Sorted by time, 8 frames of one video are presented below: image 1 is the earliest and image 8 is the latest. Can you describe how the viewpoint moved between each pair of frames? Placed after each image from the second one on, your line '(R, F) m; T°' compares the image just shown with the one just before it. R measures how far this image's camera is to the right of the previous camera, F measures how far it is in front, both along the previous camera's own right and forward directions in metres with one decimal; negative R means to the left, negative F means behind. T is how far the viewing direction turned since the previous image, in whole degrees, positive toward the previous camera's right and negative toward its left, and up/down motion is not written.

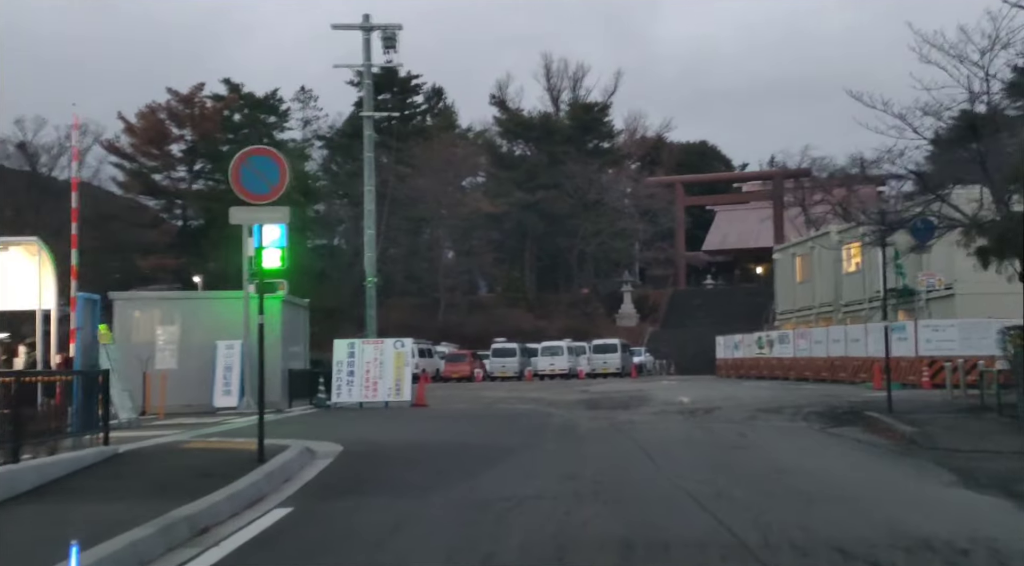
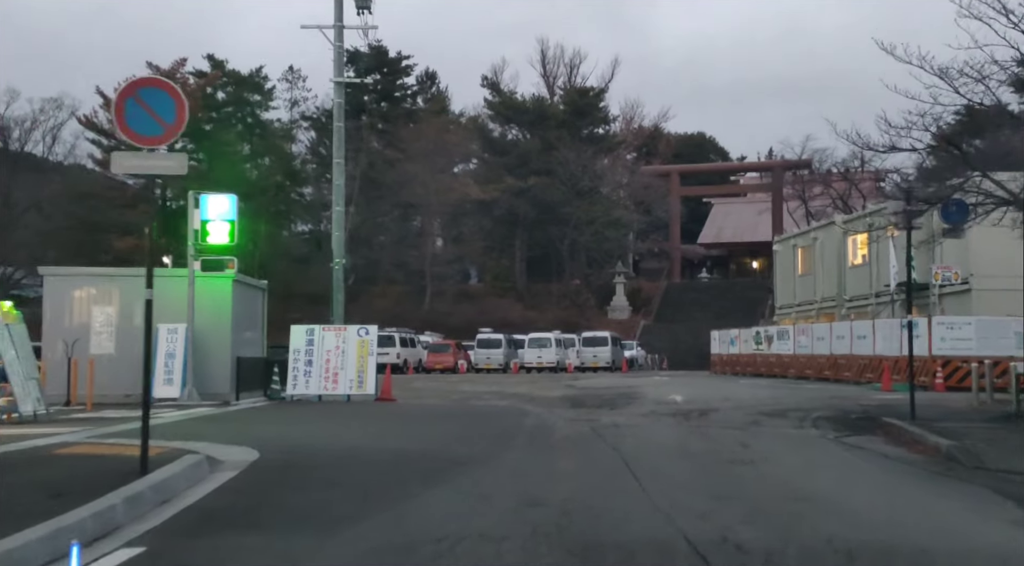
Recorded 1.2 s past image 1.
(+0.4, +2.7) m; 0°
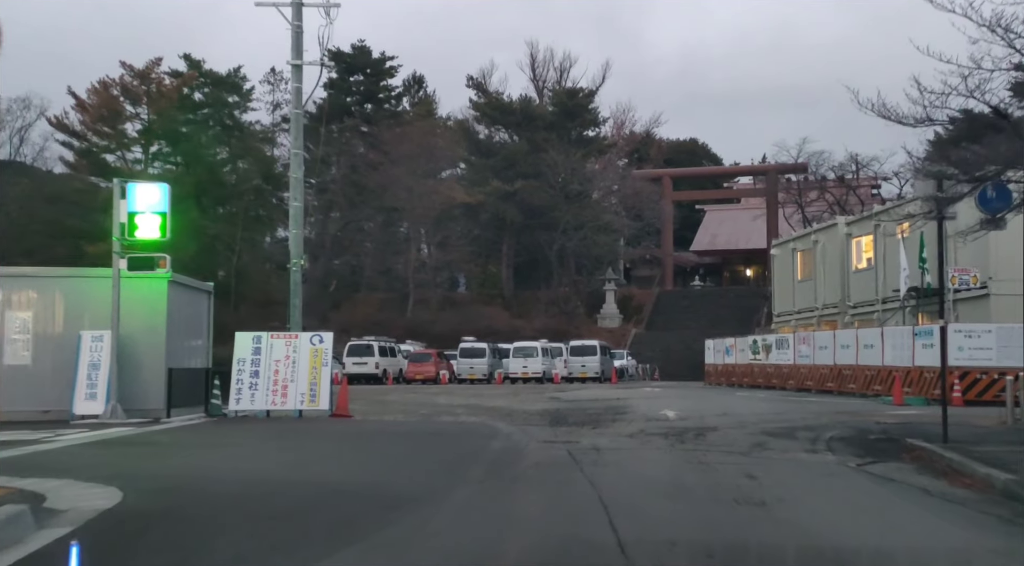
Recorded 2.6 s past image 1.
(+0.4, +2.7) m; 0°
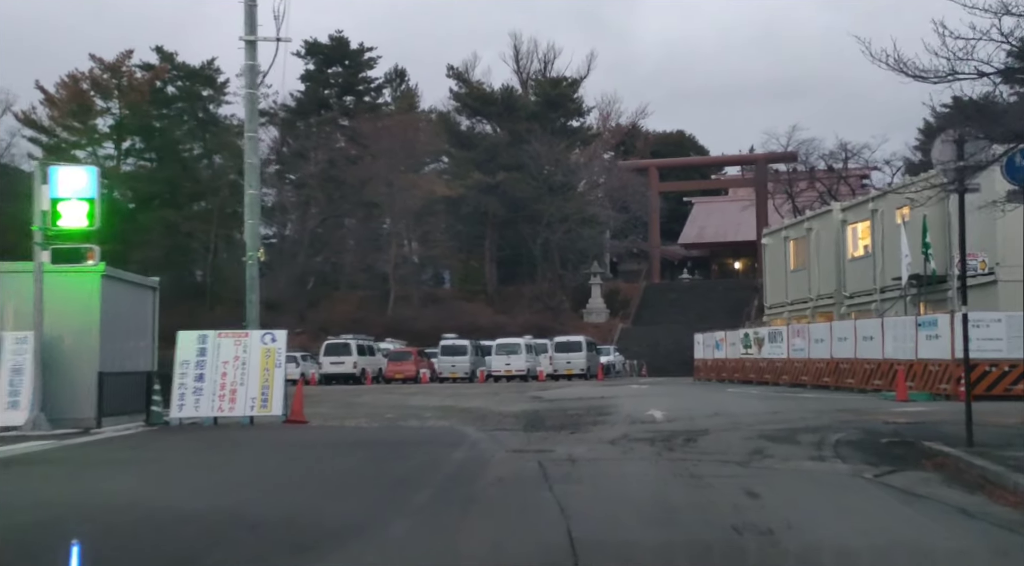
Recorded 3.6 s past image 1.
(+0.3, +2.0) m; +1°
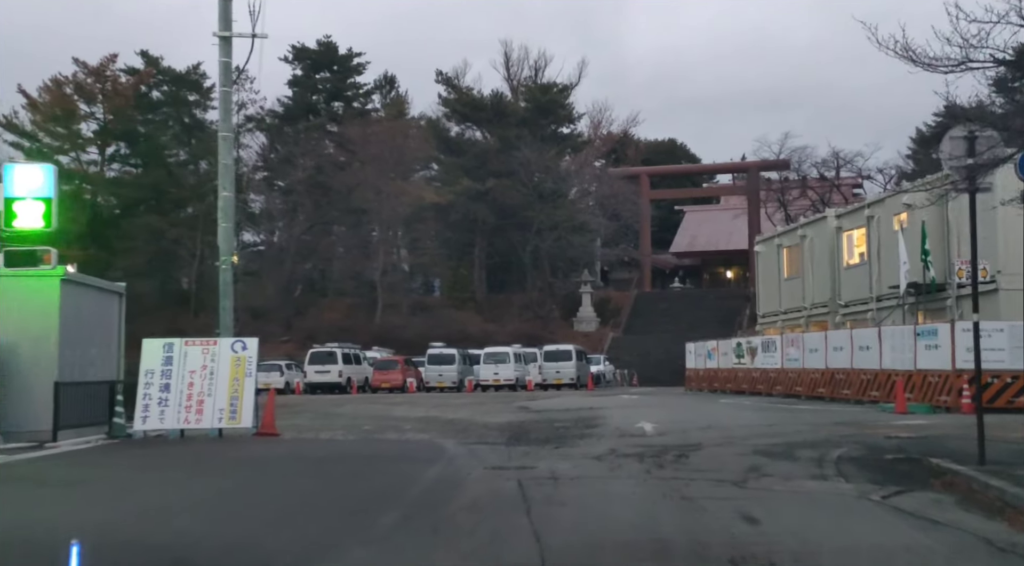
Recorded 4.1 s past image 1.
(+0.2, +1.0) m; 0°
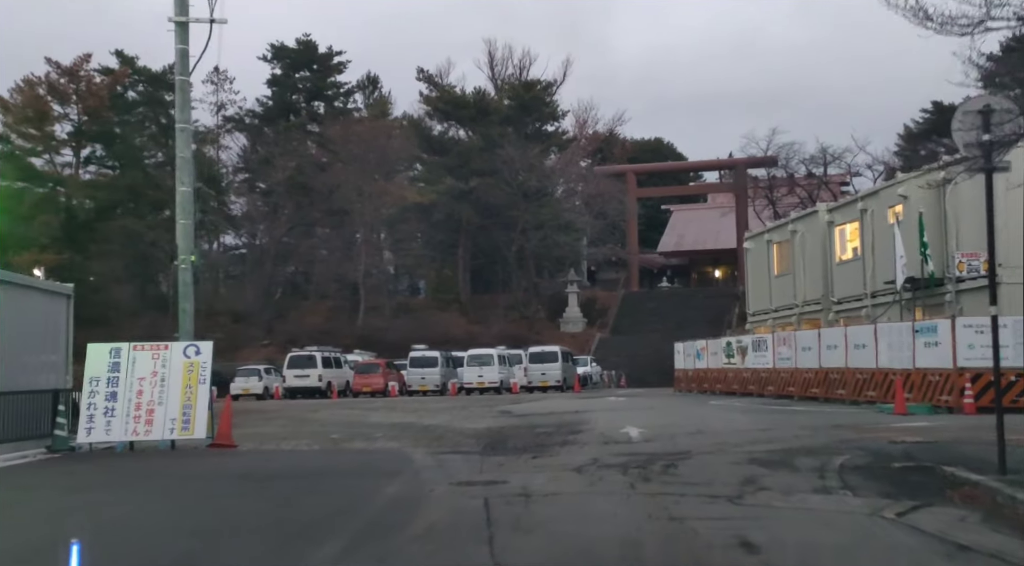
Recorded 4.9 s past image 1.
(+0.2, +1.3) m; +1°
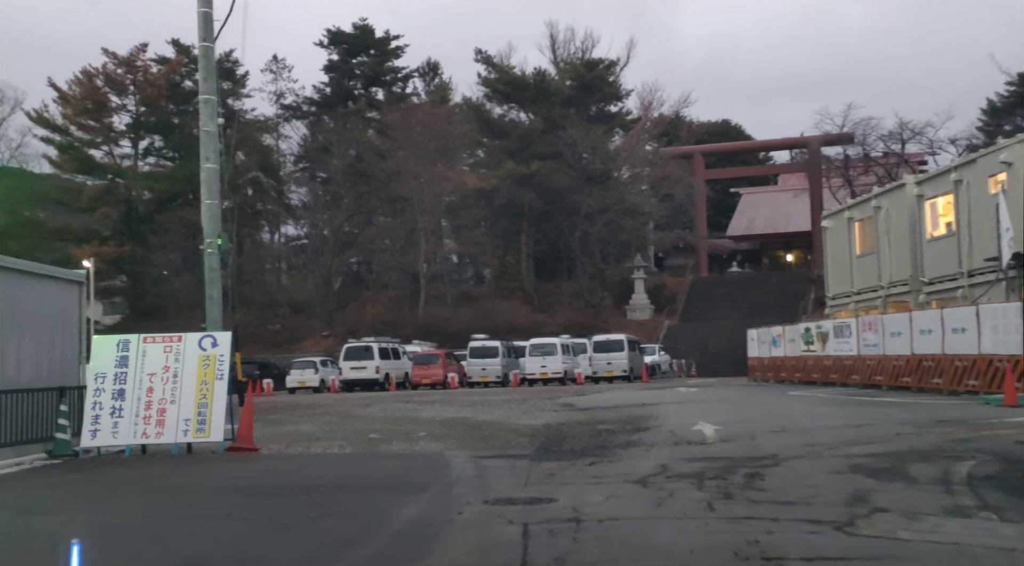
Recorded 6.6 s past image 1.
(+0.2, +2.2) m; -4°
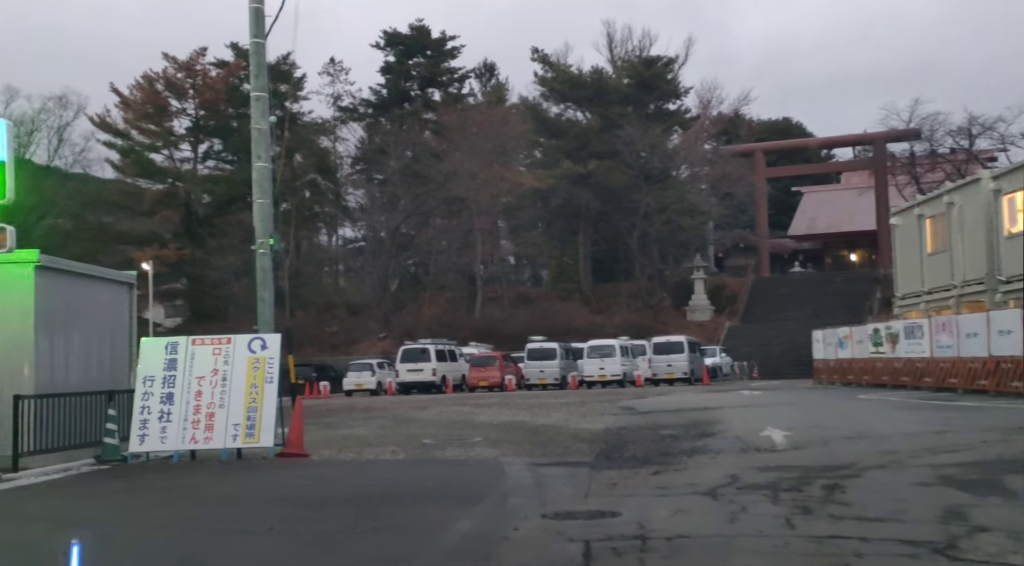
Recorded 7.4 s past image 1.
(0.0, +0.7) m; -3°
